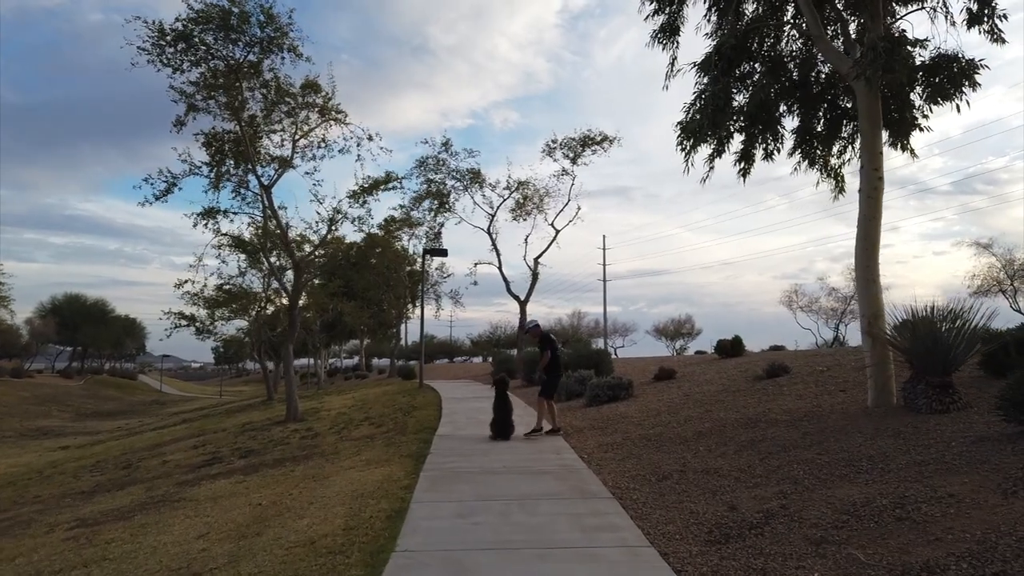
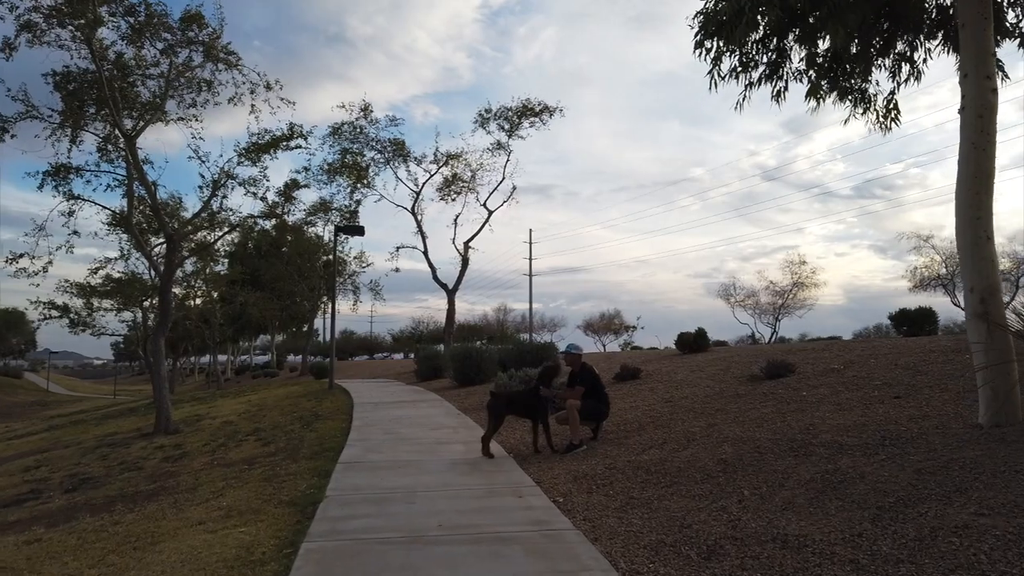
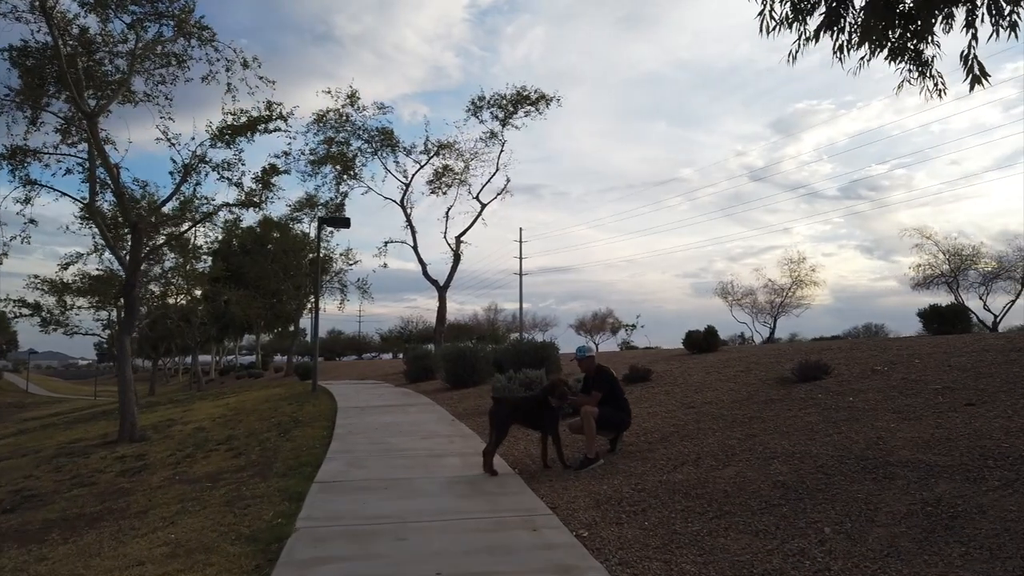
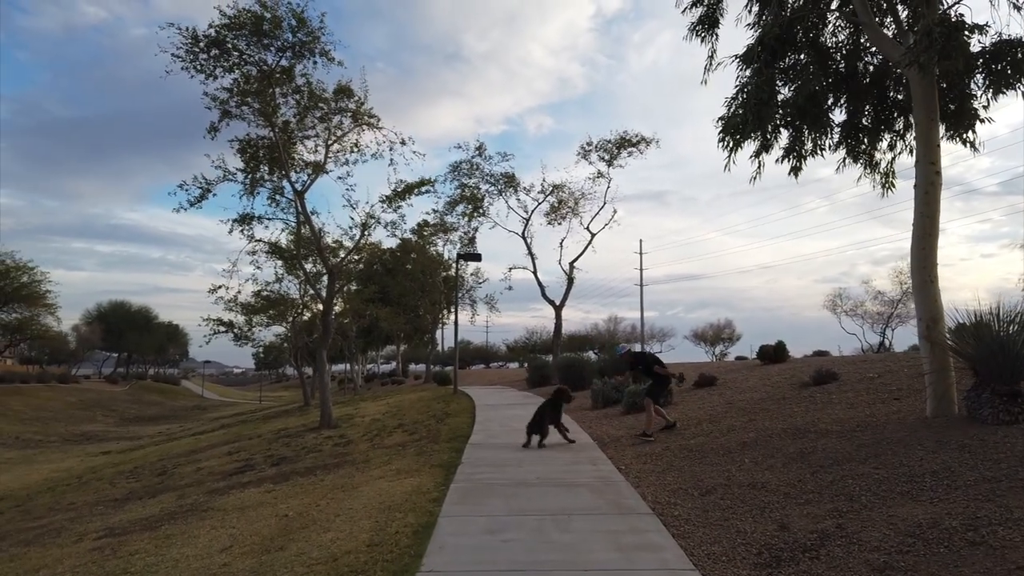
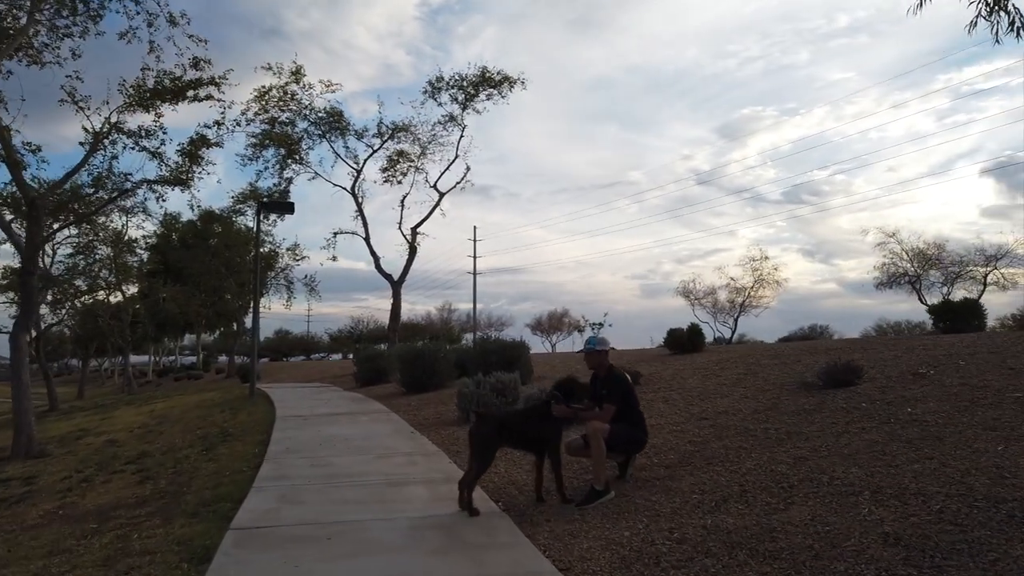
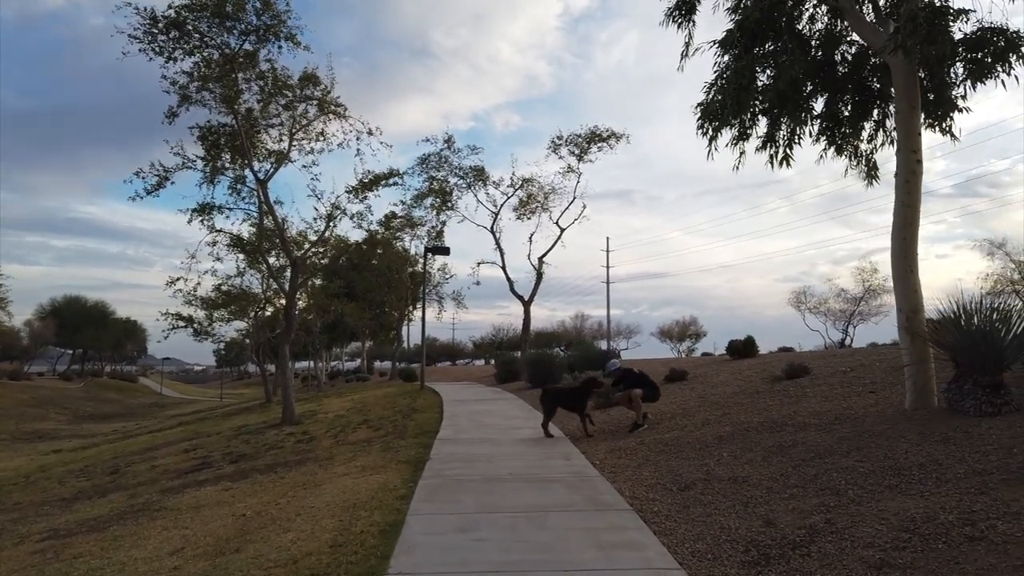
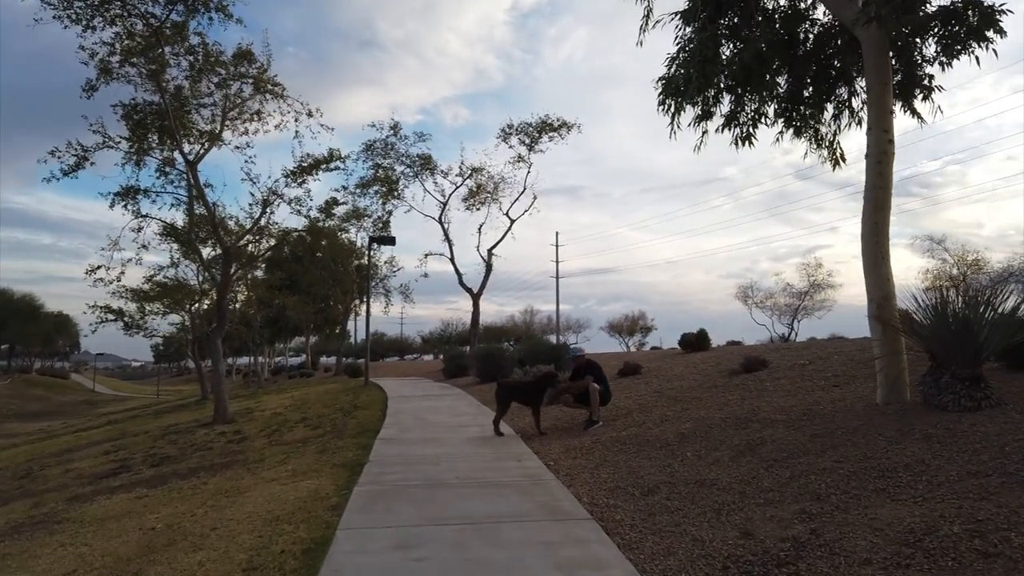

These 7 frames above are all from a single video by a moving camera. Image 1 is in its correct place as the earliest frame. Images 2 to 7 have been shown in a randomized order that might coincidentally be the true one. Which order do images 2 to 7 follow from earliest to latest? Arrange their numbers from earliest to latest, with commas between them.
4, 6, 7, 2, 3, 5
